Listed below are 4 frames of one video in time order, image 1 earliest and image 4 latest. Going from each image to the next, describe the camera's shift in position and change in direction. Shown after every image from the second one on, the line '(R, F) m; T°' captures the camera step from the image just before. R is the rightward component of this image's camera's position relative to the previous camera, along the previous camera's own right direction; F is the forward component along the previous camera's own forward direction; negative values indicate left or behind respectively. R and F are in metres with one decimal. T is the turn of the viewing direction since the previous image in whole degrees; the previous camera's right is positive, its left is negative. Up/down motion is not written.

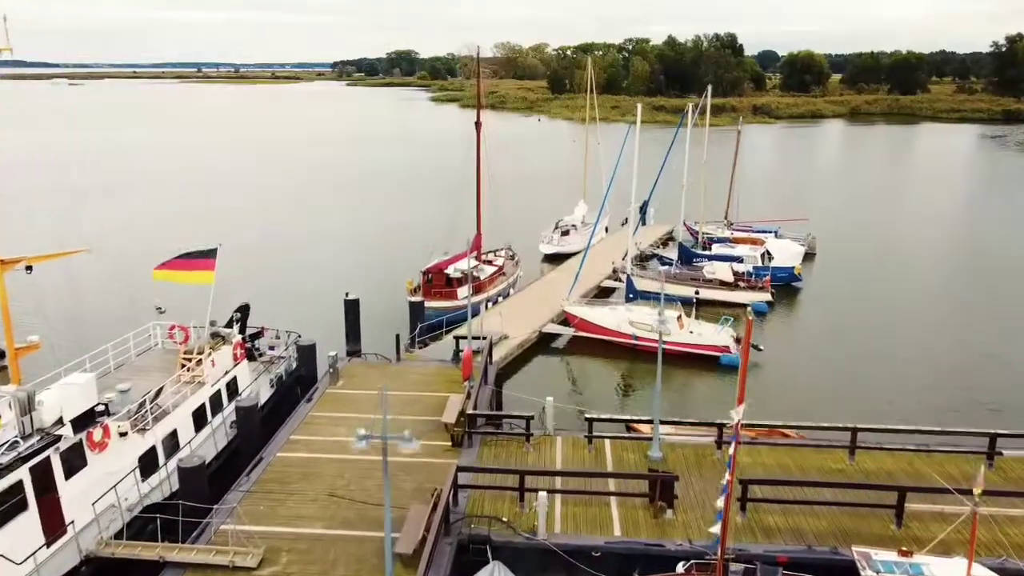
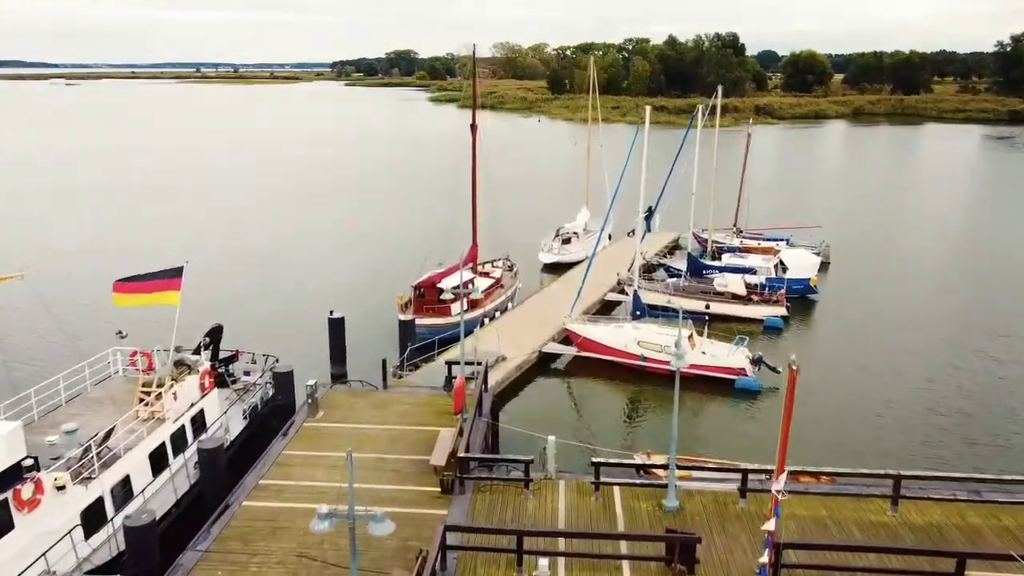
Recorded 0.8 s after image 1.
(0.0, +1.6) m; 0°
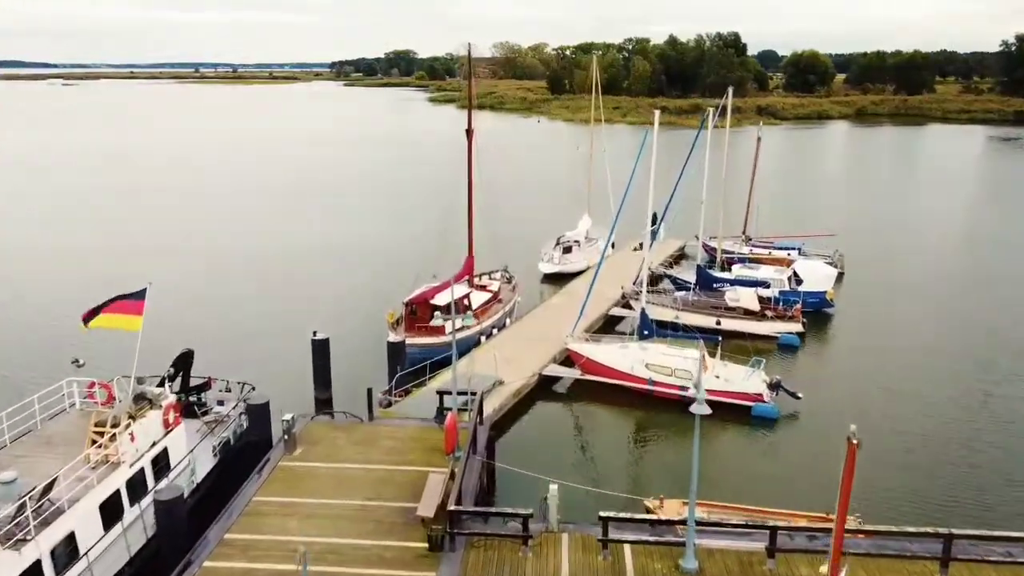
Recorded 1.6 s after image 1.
(0.0, +1.4) m; 0°
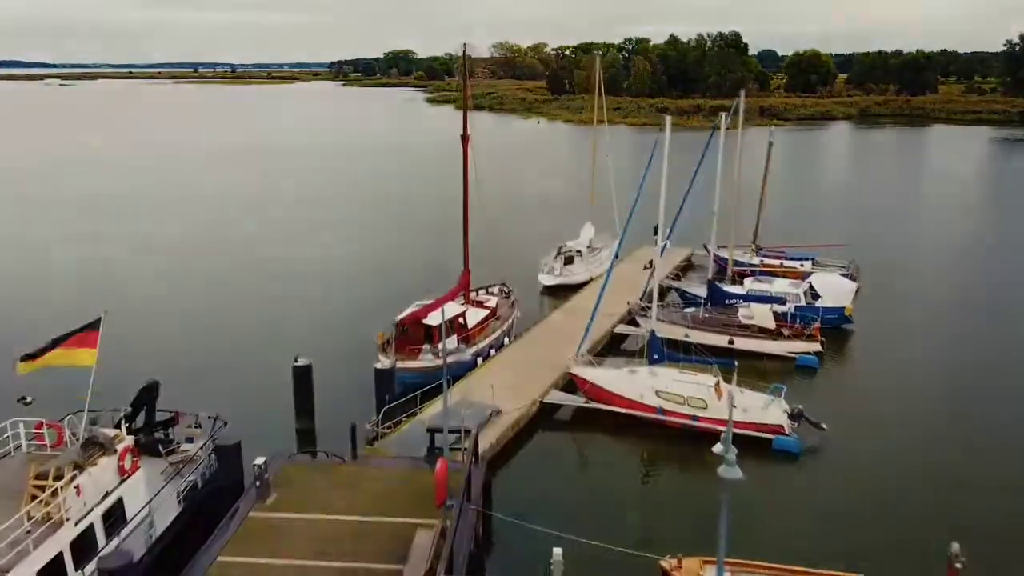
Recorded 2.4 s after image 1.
(0.0, +1.5) m; 0°
